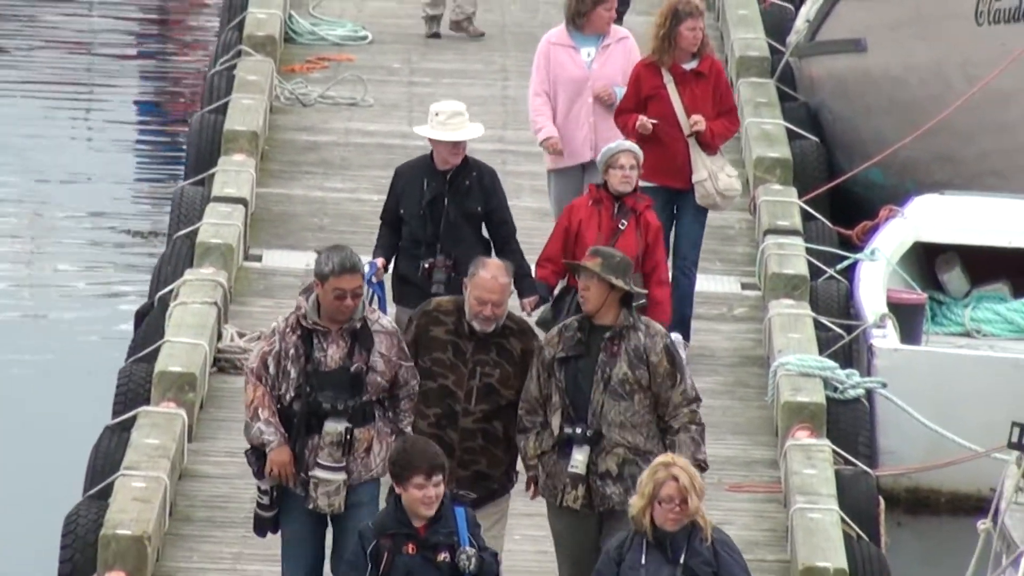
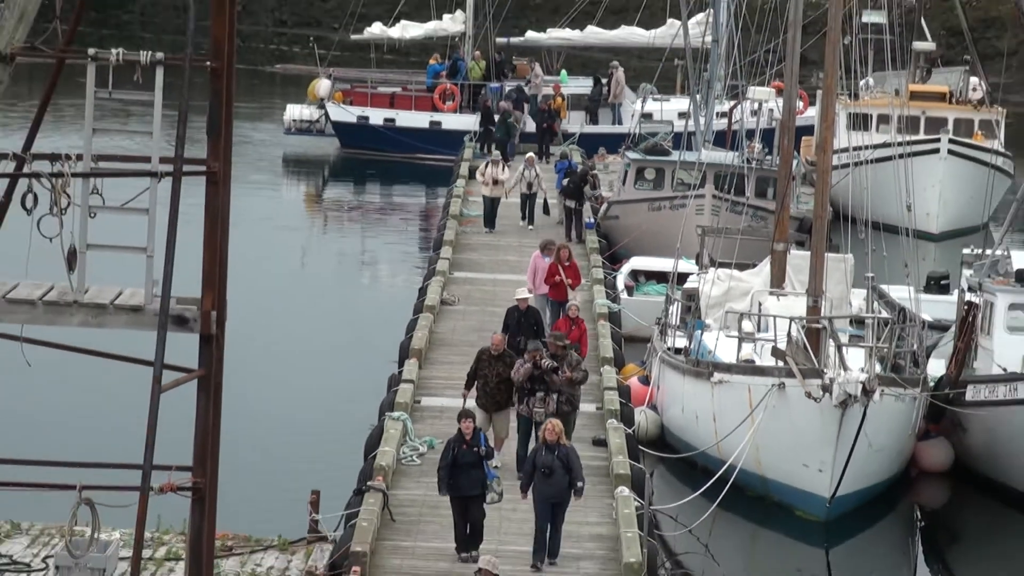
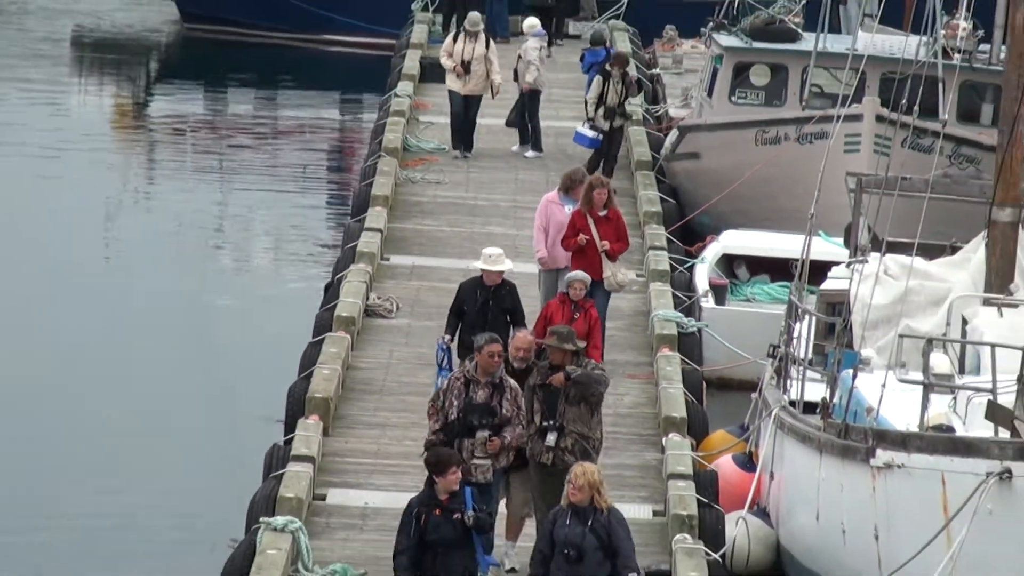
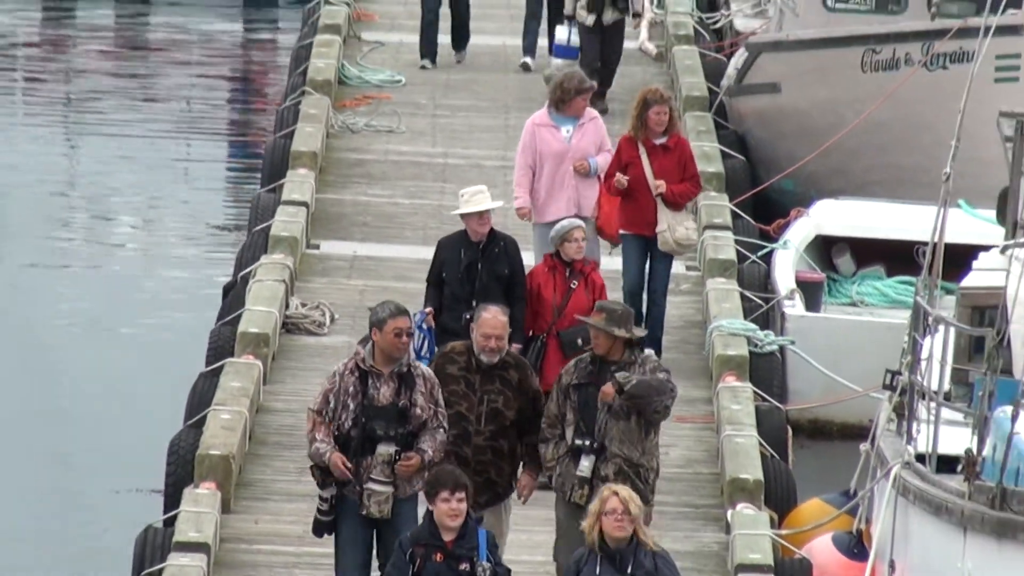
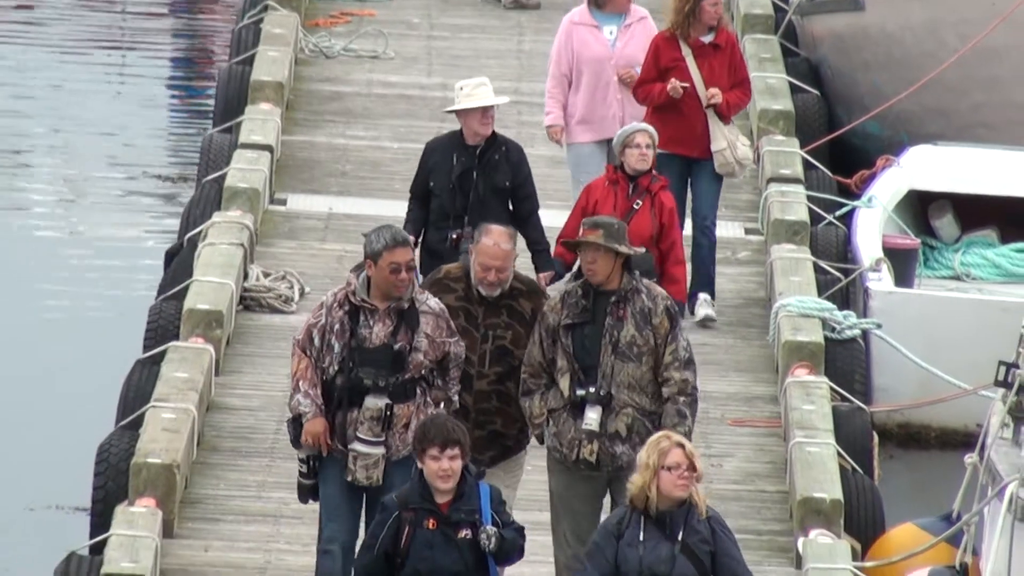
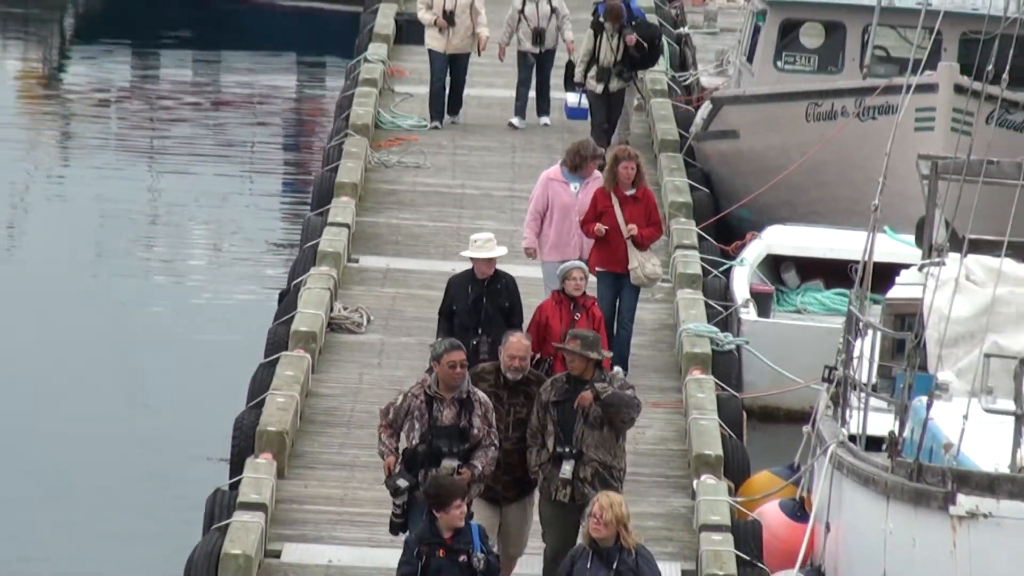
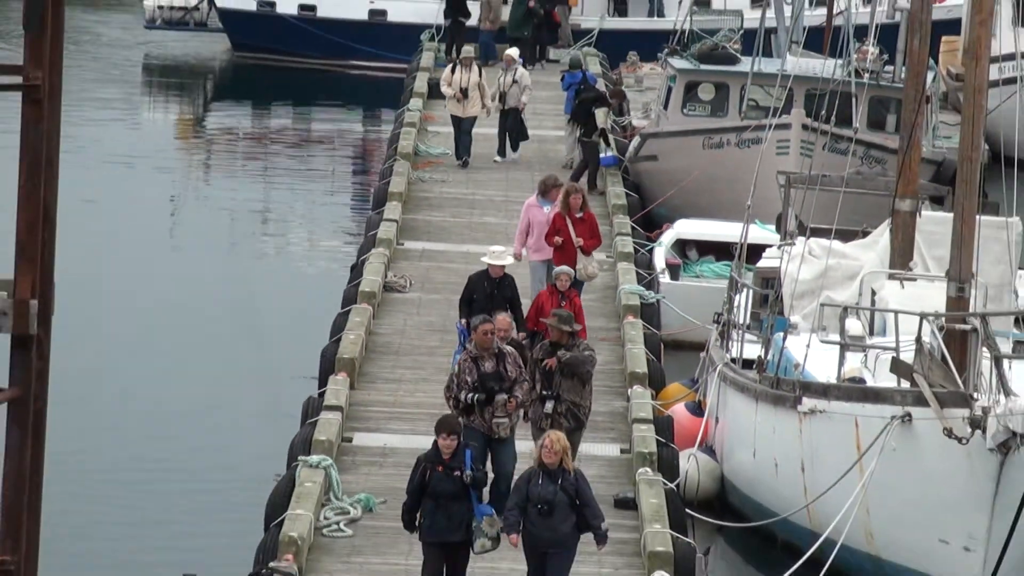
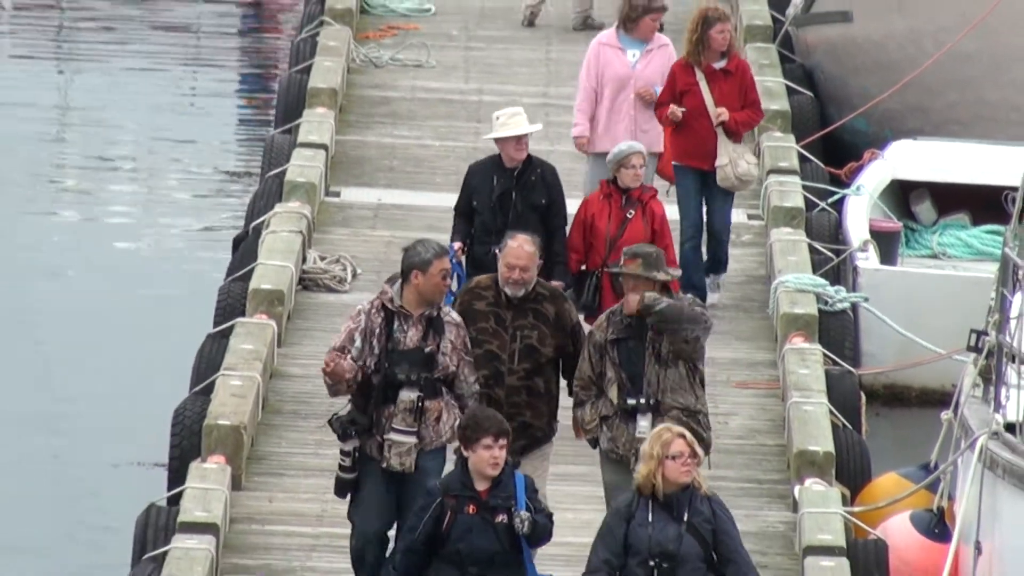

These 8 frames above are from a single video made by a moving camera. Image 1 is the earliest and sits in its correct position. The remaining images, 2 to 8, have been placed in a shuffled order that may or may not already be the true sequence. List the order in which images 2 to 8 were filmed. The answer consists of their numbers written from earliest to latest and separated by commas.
5, 8, 4, 6, 3, 7, 2
